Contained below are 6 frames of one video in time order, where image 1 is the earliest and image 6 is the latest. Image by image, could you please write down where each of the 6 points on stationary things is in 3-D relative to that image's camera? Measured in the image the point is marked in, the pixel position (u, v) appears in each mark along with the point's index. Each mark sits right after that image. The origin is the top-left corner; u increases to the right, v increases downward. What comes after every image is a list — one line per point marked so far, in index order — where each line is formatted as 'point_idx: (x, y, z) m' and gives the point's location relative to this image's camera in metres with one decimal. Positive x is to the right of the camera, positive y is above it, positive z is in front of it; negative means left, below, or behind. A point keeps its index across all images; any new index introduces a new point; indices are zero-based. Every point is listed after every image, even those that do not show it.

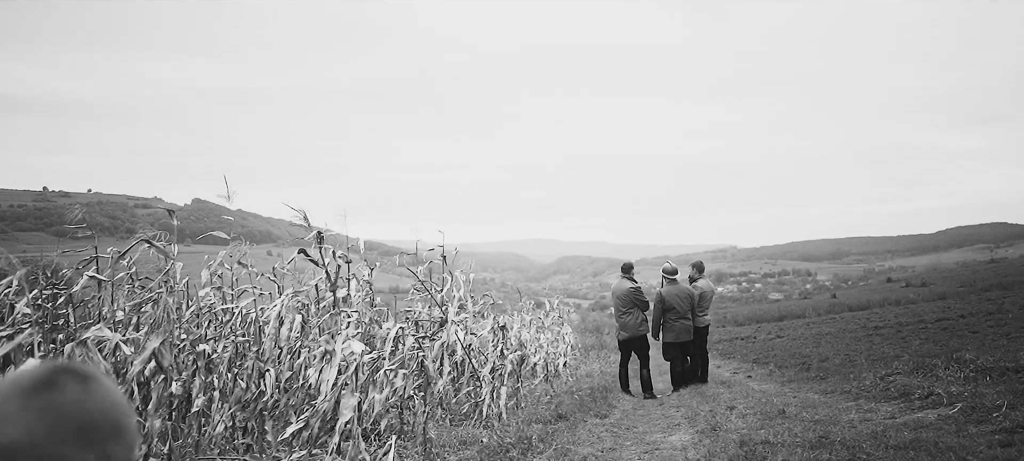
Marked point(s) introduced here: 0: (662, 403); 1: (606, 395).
0: (+2.0, -2.4, +7.6) m
1: (+1.4, -2.5, +8.3) m
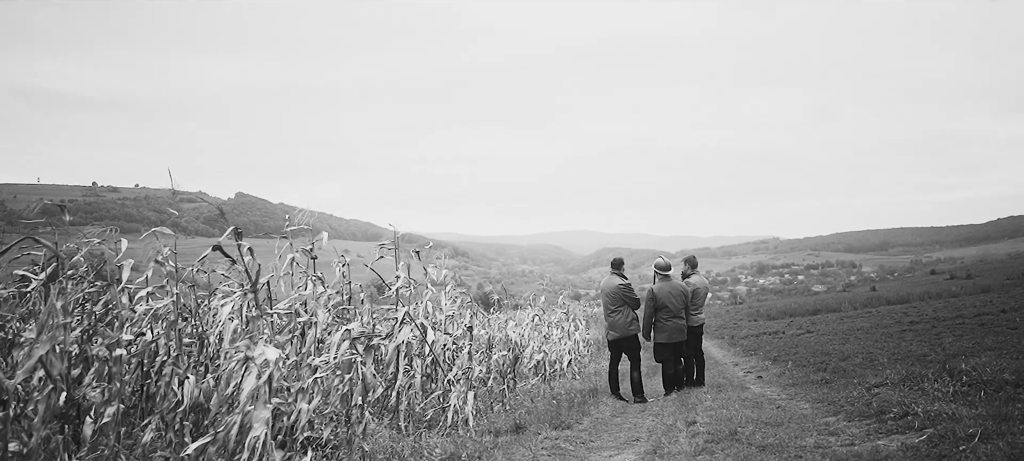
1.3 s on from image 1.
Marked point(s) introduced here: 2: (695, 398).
0: (+1.7, -2.3, +6.9) m
1: (+1.1, -2.4, +7.7) m
2: (+2.3, -2.1, +6.8) m
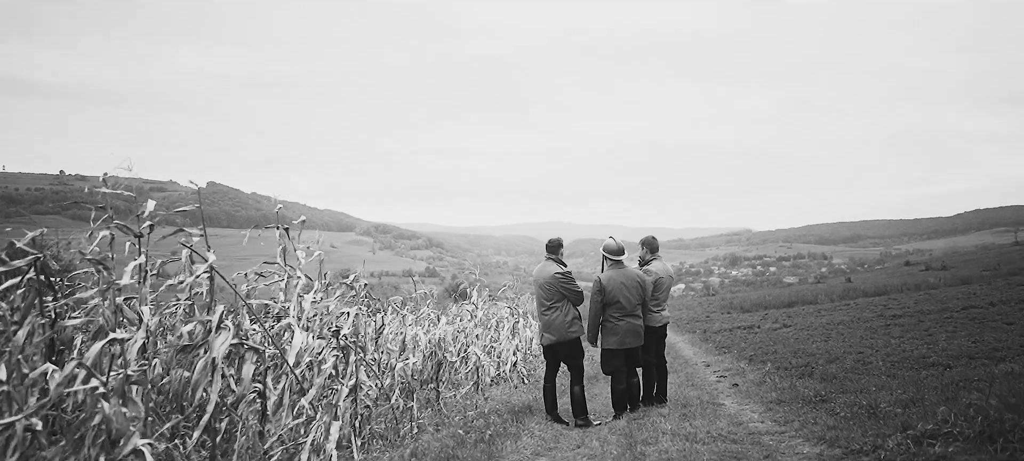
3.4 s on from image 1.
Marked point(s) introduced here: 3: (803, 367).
0: (+0.6, -2.0, +5.1) m
1: (0.0, -2.1, +5.8) m
2: (+1.3, -1.8, +5.0) m
3: (+5.8, -2.7, +10.9) m
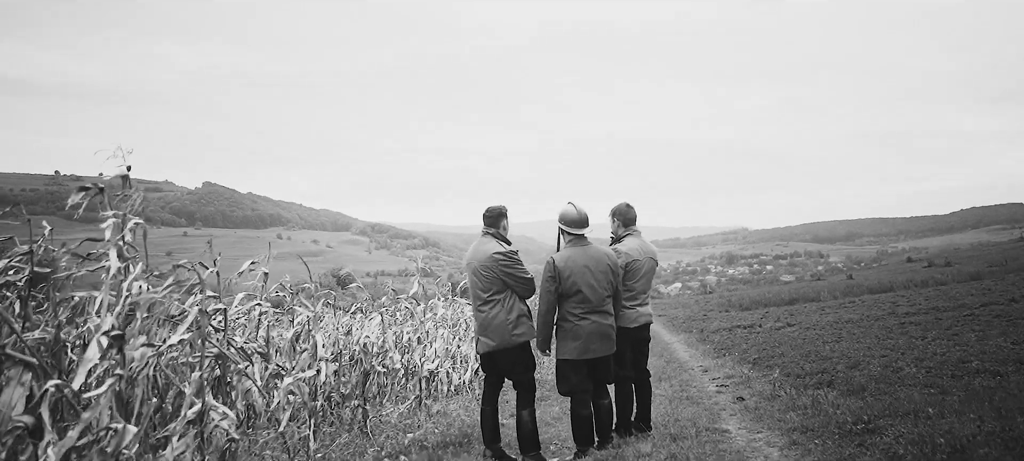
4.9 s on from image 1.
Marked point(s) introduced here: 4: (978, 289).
0: (0.0, -1.7, +3.3) m
1: (-0.6, -1.8, +4.1) m
2: (+0.6, -1.5, +3.3) m
3: (+5.2, -2.4, +9.2) m
4: (+15.9, -1.9, +18.3) m
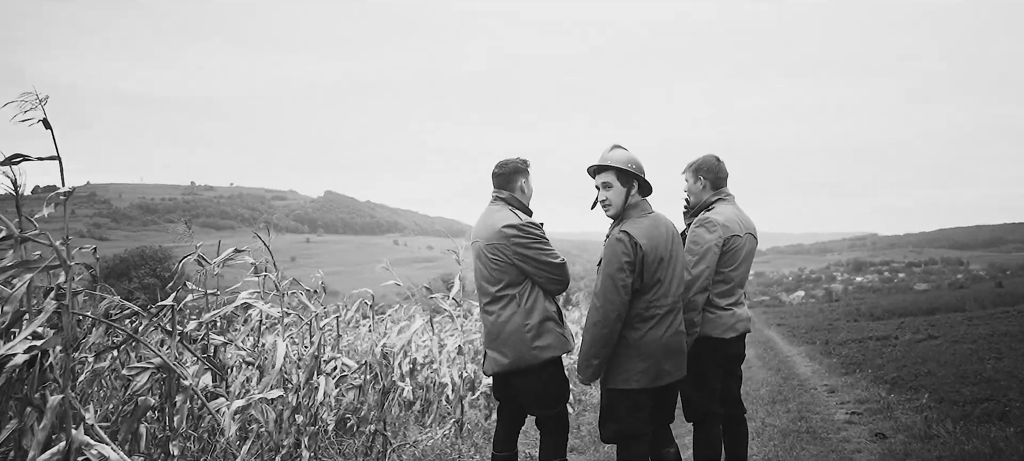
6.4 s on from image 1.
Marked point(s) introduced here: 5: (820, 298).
0: (0.0, -1.5, +1.9) m
1: (-0.5, -1.6, +2.7) m
2: (+0.6, -1.3, +1.7) m
3: (+6.0, -2.2, +6.8) m
4: (+18.1, -1.8, +14.0) m
5: (+6.3, -1.4, +11.3) m
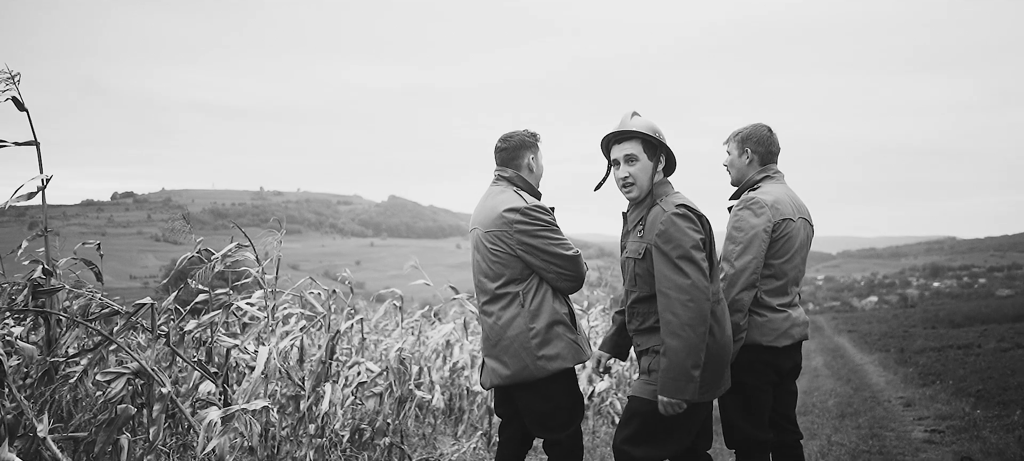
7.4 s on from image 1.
0: (-0.1, -1.4, +1.4) m
1: (-0.5, -1.5, +2.3) m
2: (+0.5, -1.2, +1.2) m
3: (+6.4, -2.2, +5.7) m
4: (+19.1, -1.8, +11.7) m
5: (+7.1, -1.4, +10.1) m
